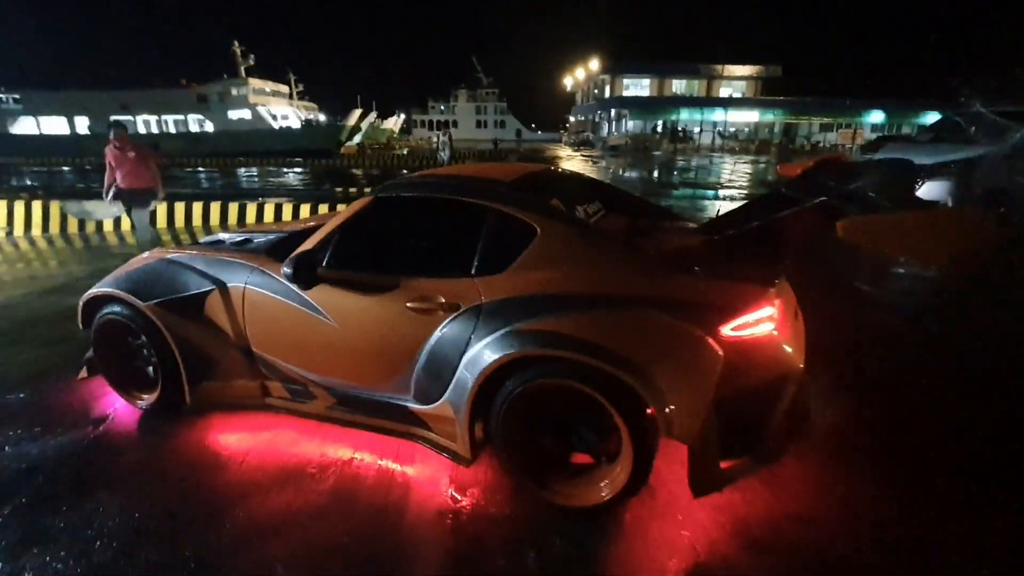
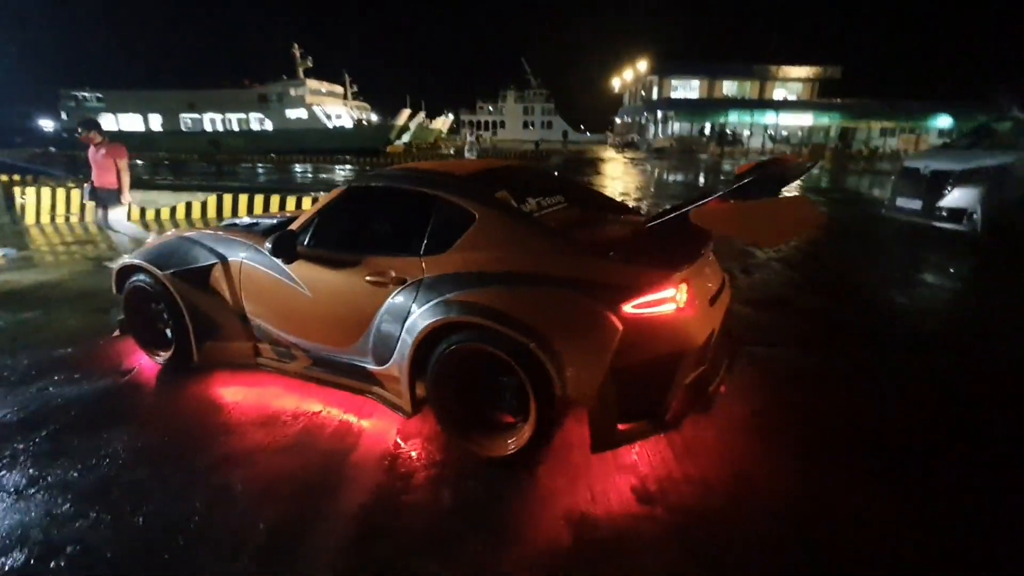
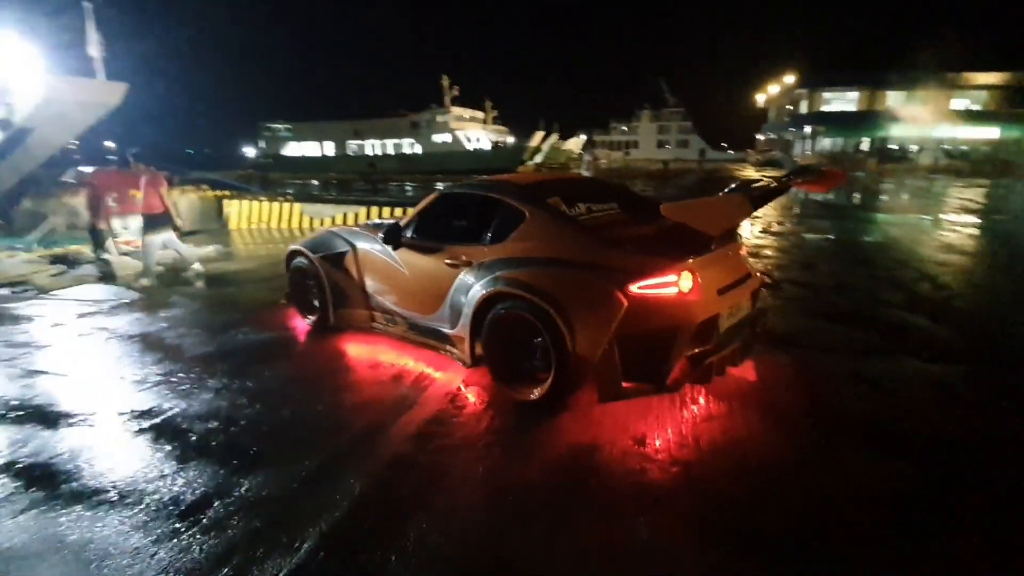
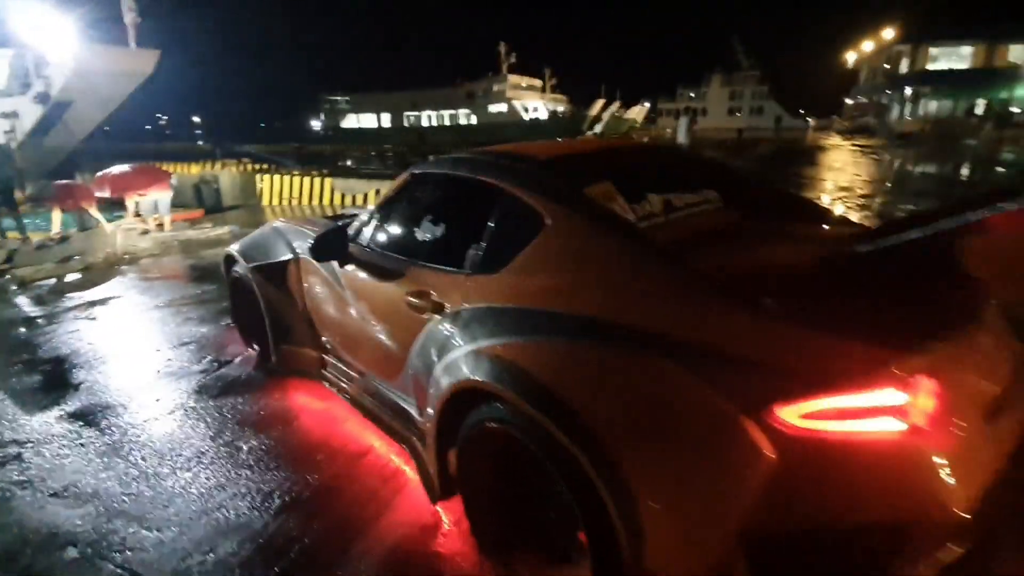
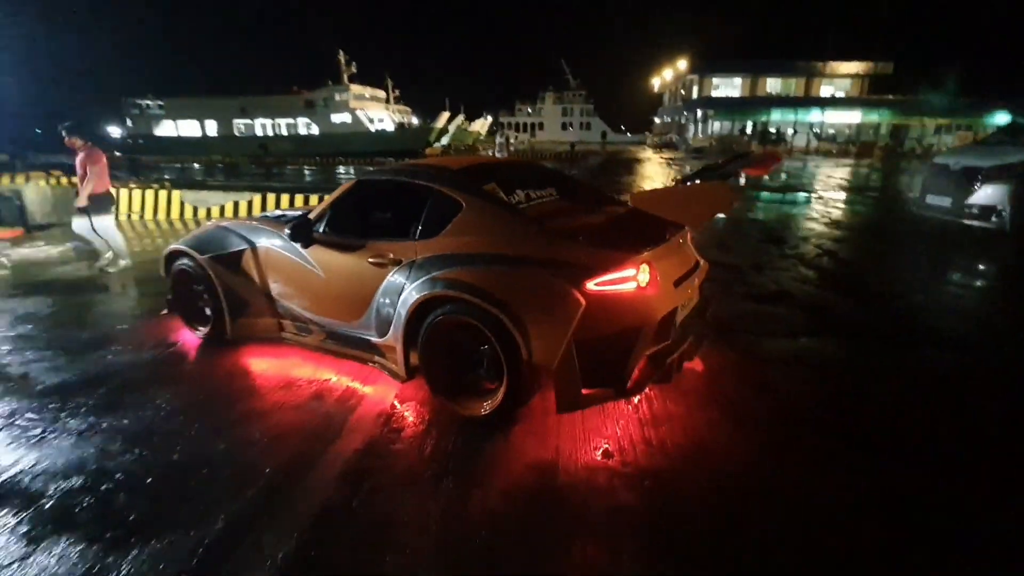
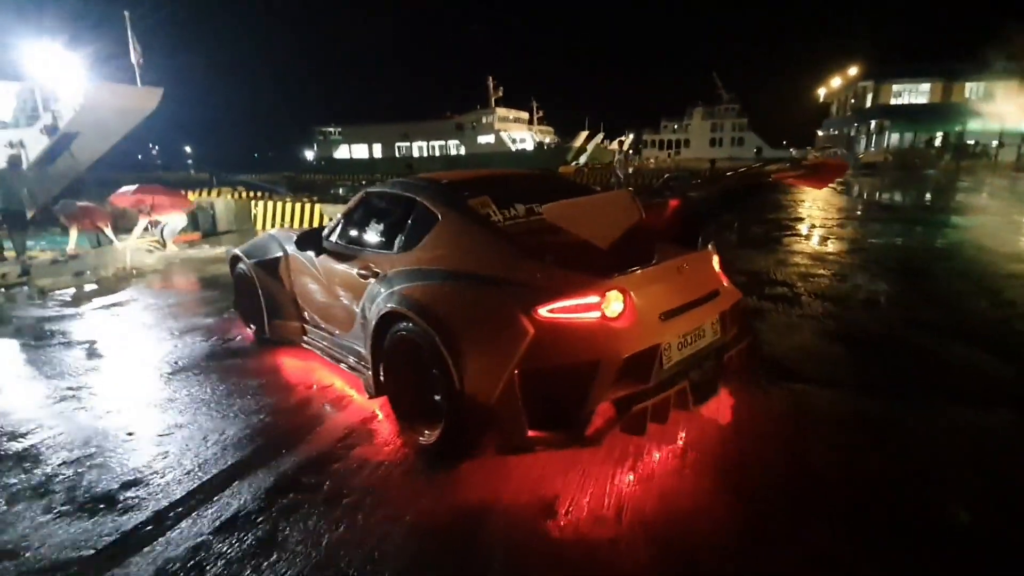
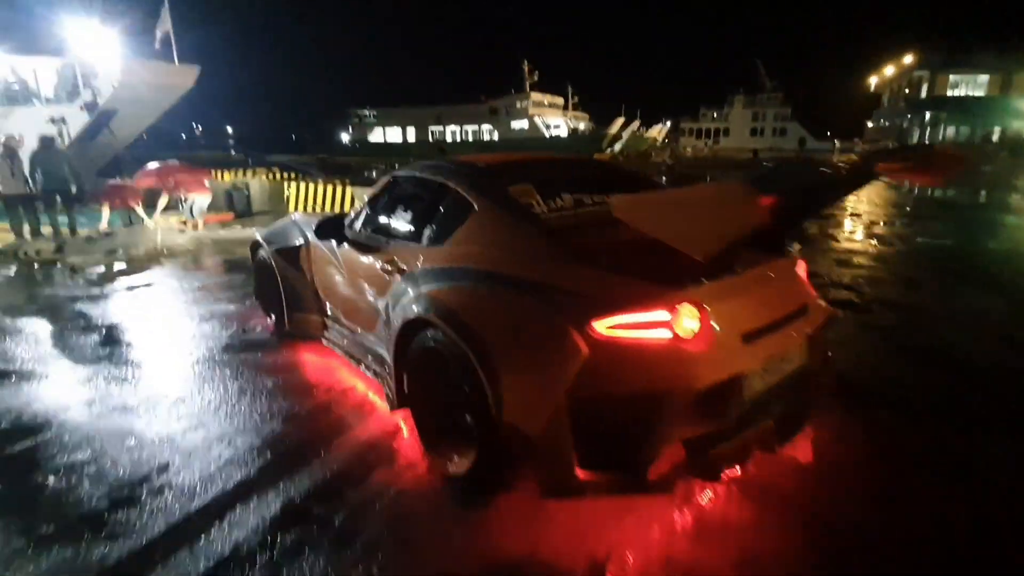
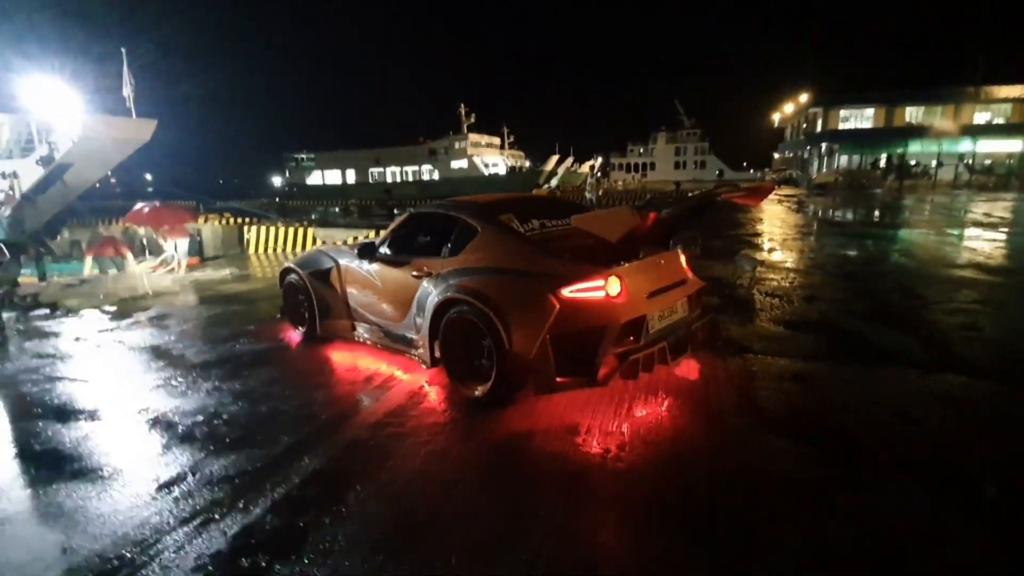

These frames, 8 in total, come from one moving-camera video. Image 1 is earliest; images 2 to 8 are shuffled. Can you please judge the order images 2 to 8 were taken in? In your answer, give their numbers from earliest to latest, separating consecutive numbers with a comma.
2, 5, 3, 8, 6, 7, 4
